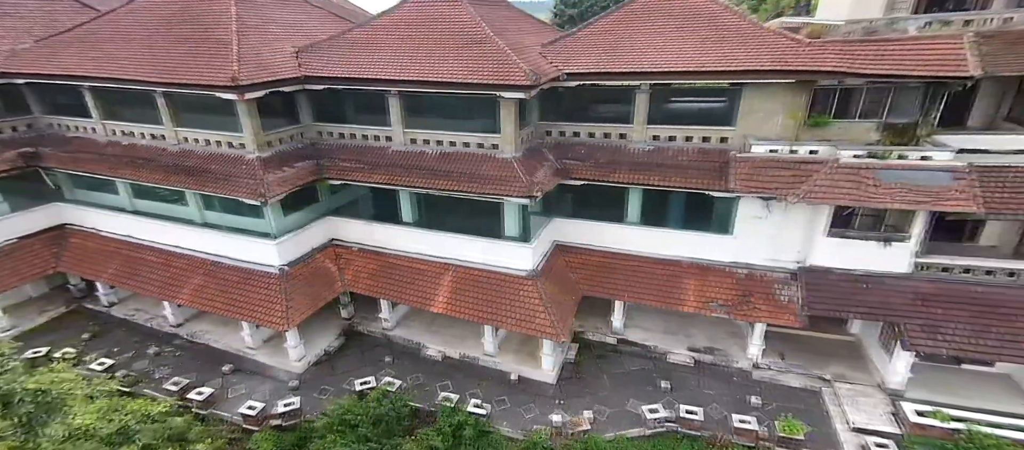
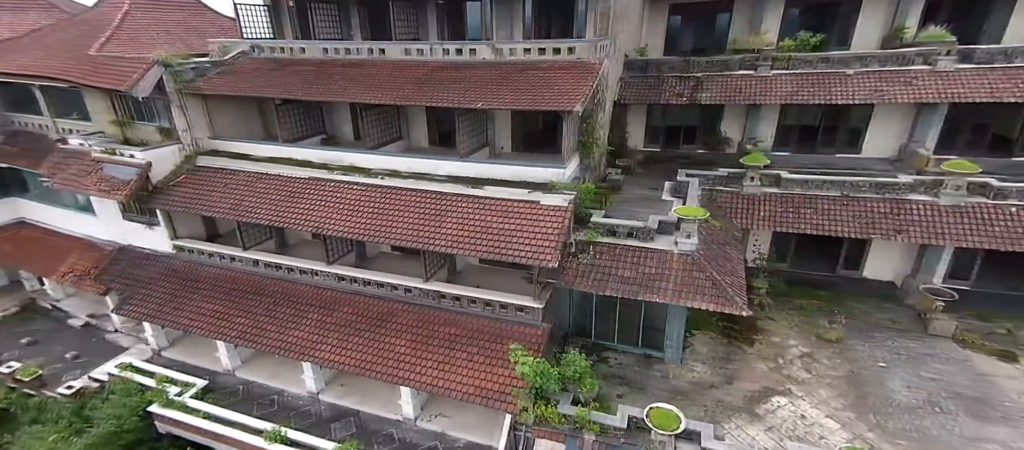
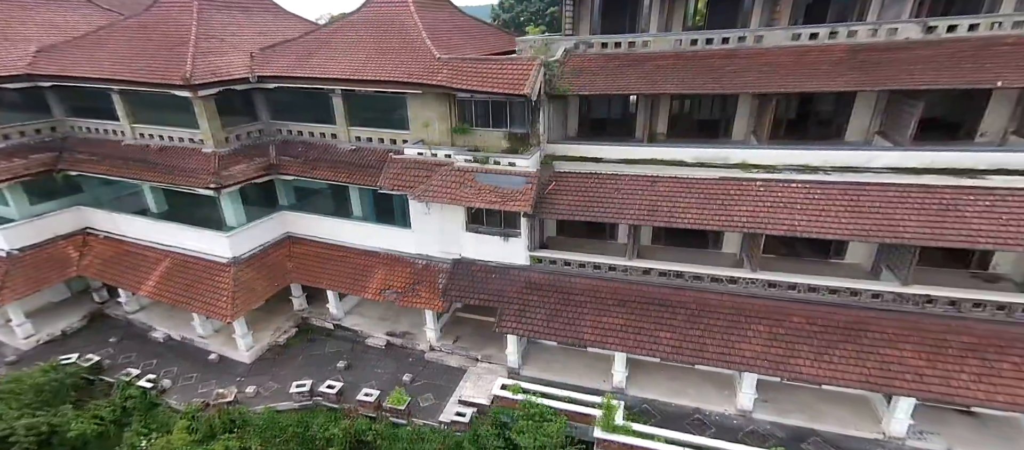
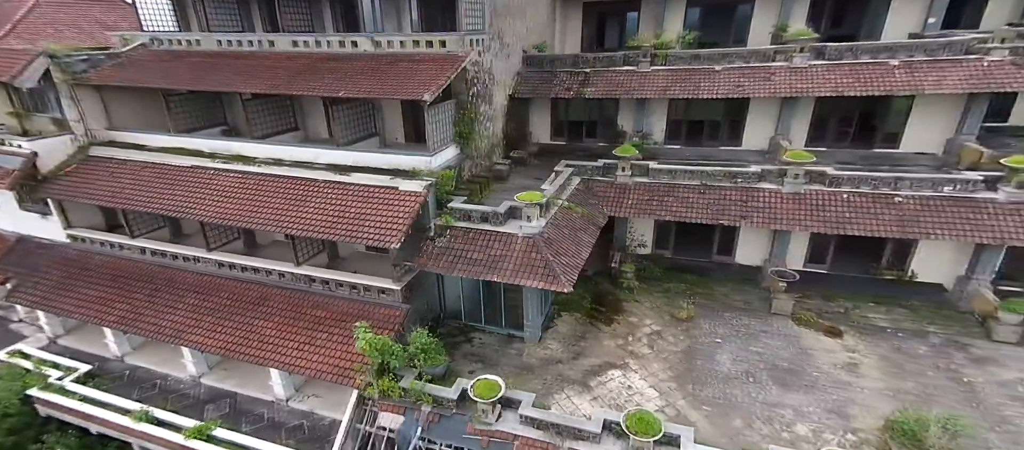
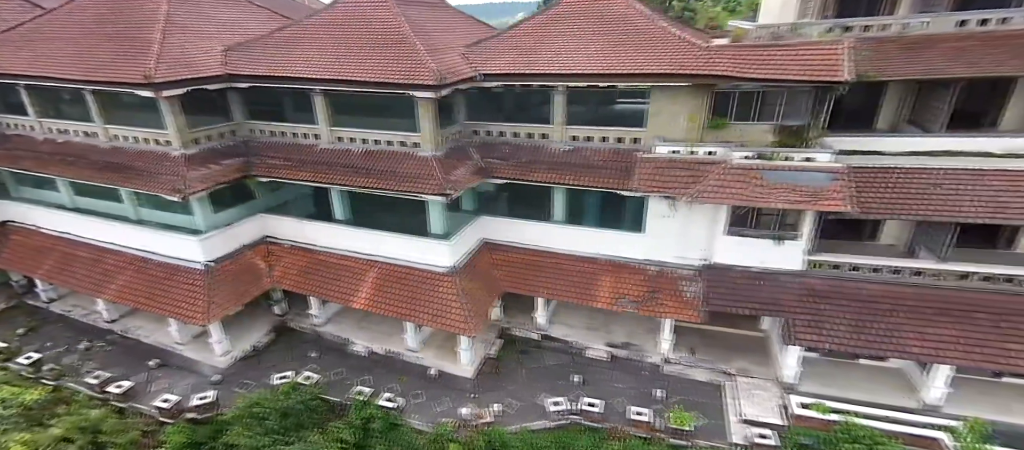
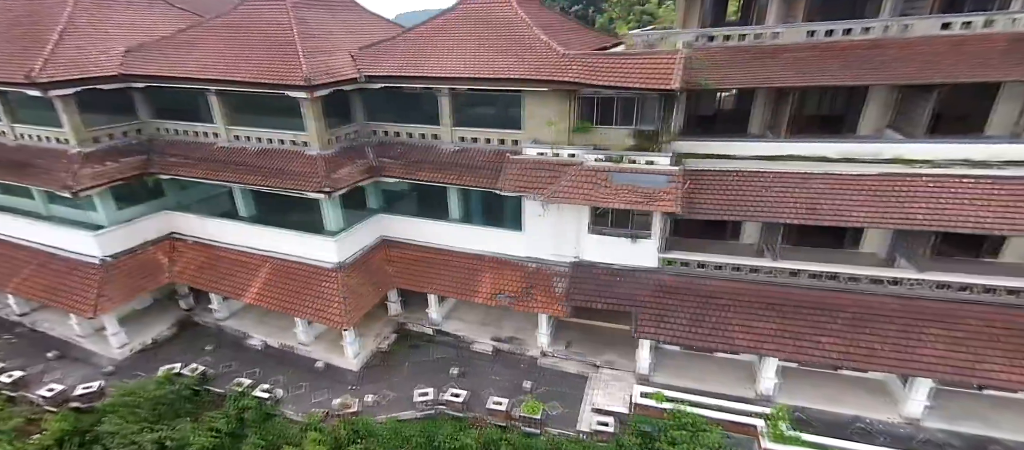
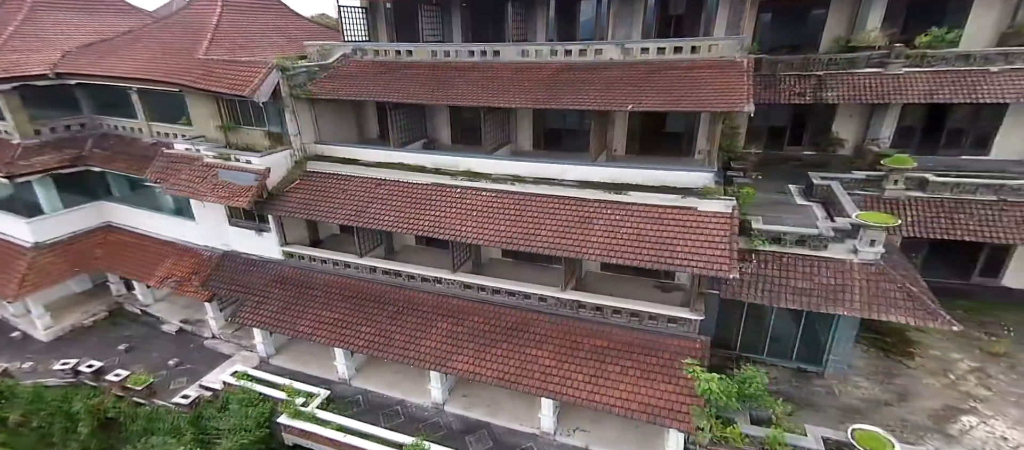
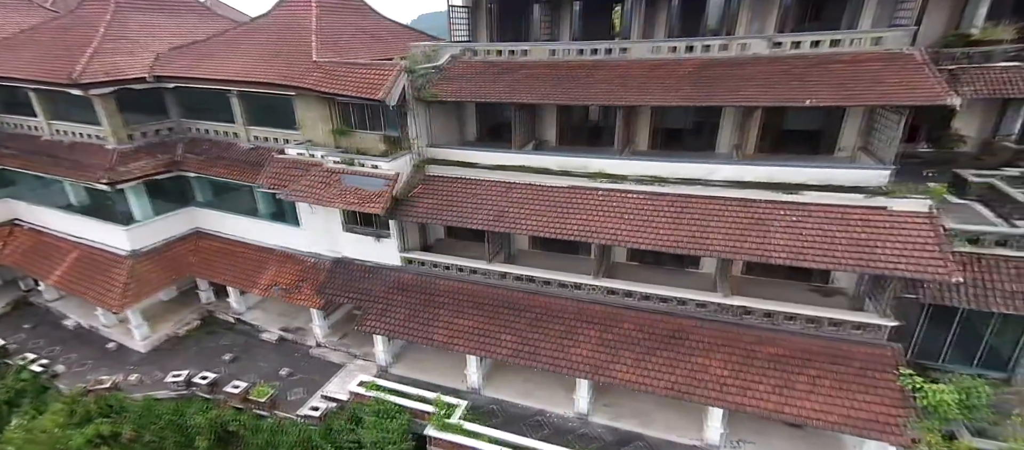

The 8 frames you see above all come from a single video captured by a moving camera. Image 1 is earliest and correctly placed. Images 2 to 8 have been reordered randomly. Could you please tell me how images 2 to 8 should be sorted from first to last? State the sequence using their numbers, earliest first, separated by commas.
5, 6, 3, 8, 7, 2, 4
